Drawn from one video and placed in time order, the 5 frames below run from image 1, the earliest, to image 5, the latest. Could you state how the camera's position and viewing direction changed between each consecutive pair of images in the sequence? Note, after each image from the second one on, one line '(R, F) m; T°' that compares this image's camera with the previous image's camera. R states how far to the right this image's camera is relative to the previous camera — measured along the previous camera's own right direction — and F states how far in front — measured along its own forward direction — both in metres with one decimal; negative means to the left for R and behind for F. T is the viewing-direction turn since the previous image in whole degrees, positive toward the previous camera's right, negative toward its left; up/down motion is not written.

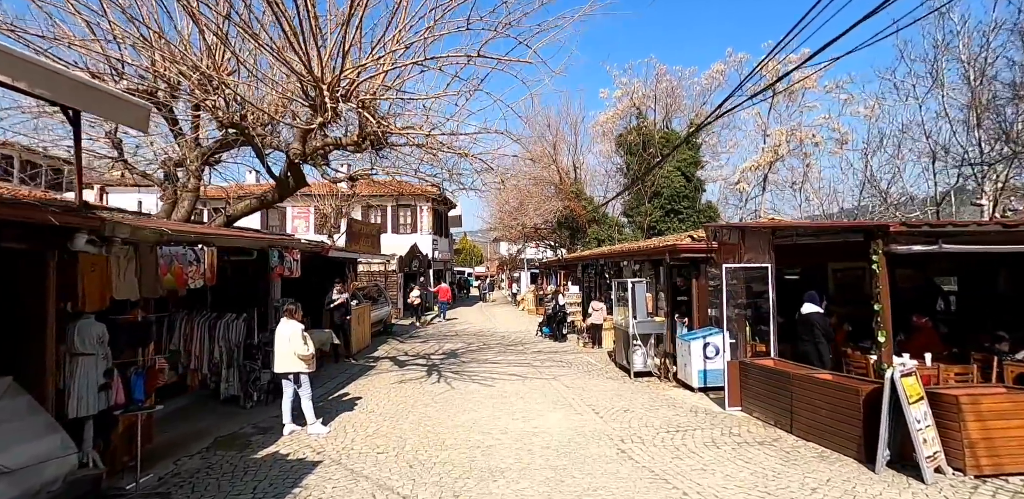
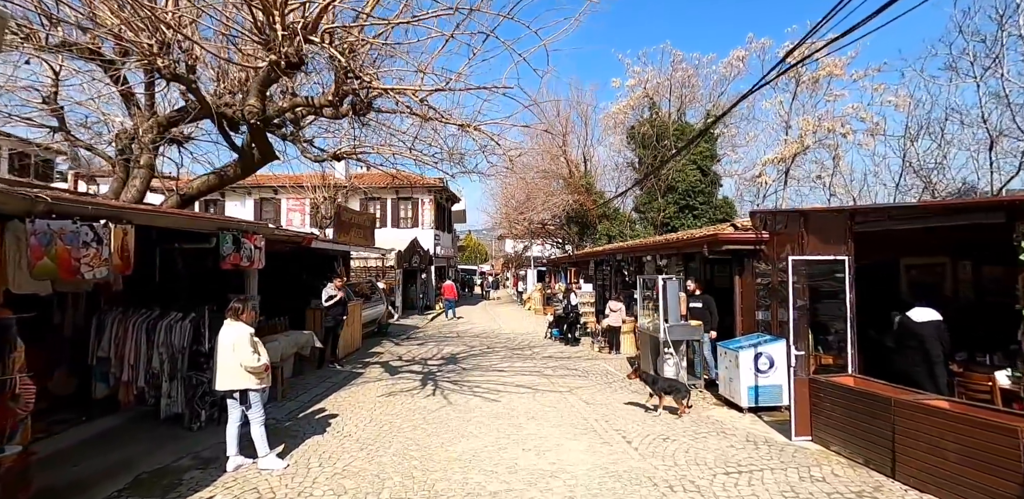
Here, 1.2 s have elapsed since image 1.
(-0.1, +1.6) m; -1°
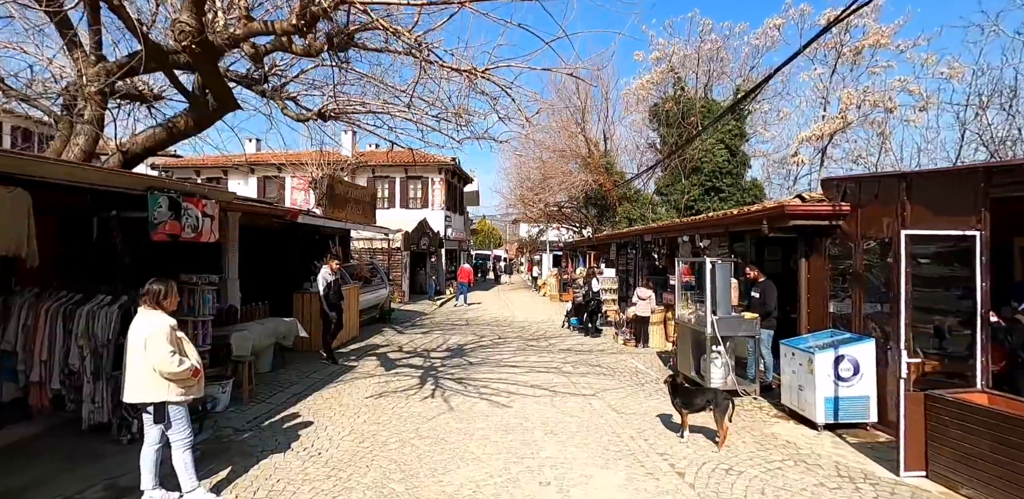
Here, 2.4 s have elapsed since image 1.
(0.0, +1.5) m; -2°
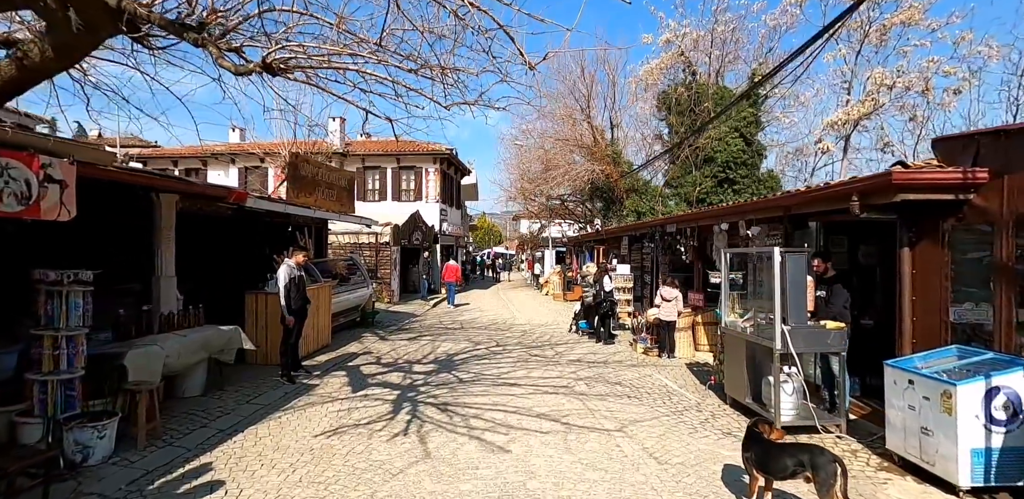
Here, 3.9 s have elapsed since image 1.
(0.0, +1.9) m; 0°
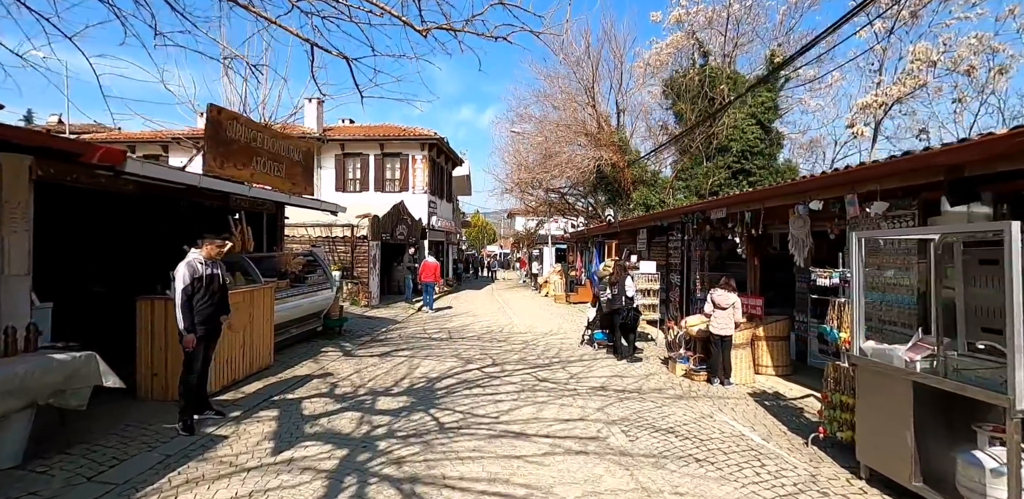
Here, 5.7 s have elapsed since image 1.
(-0.1, +2.5) m; +1°
